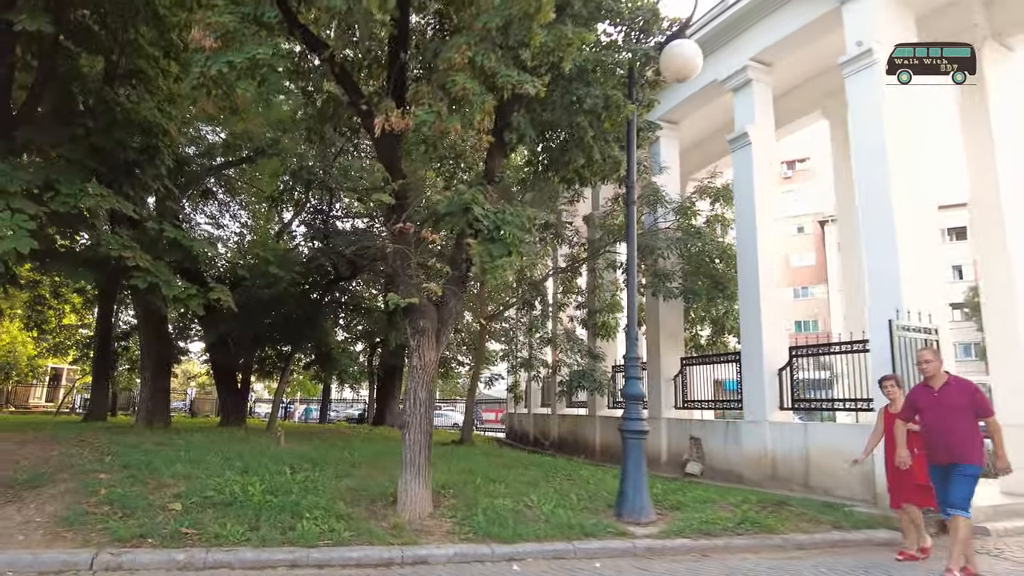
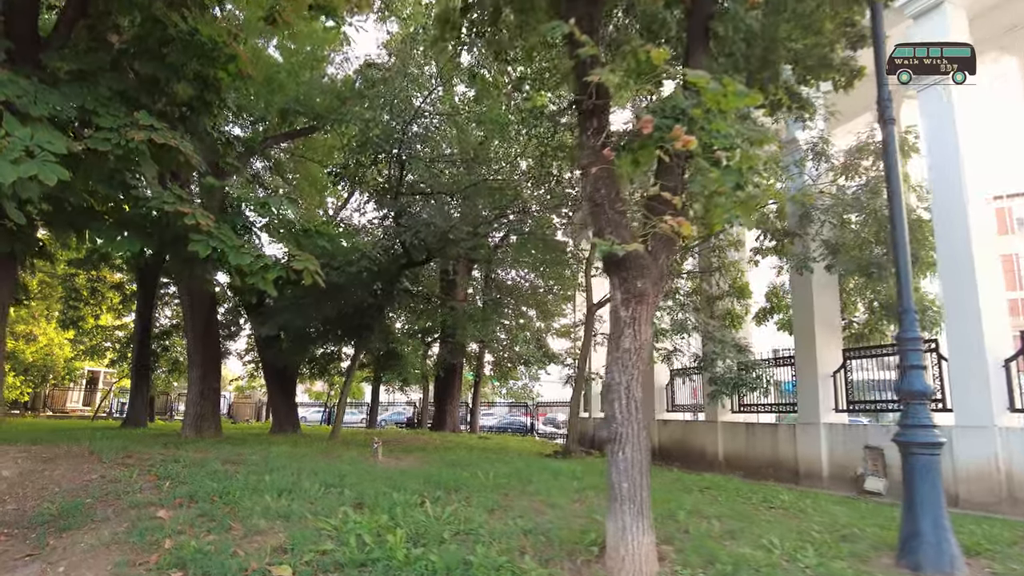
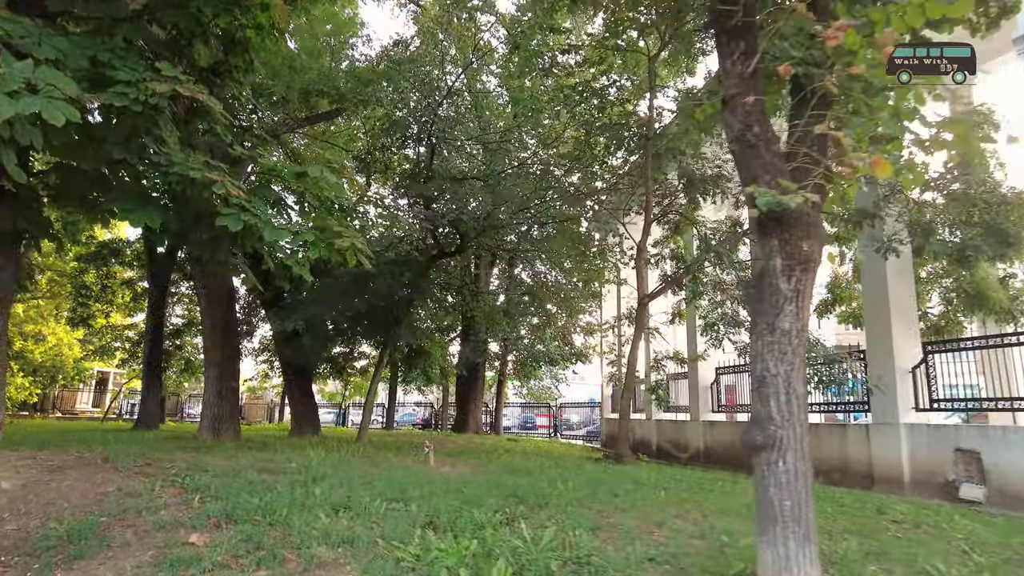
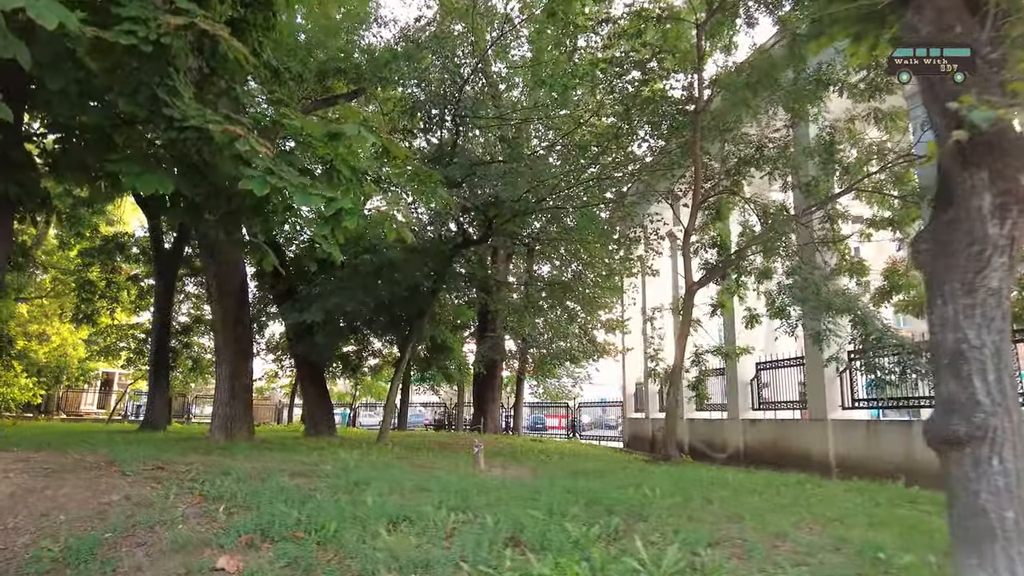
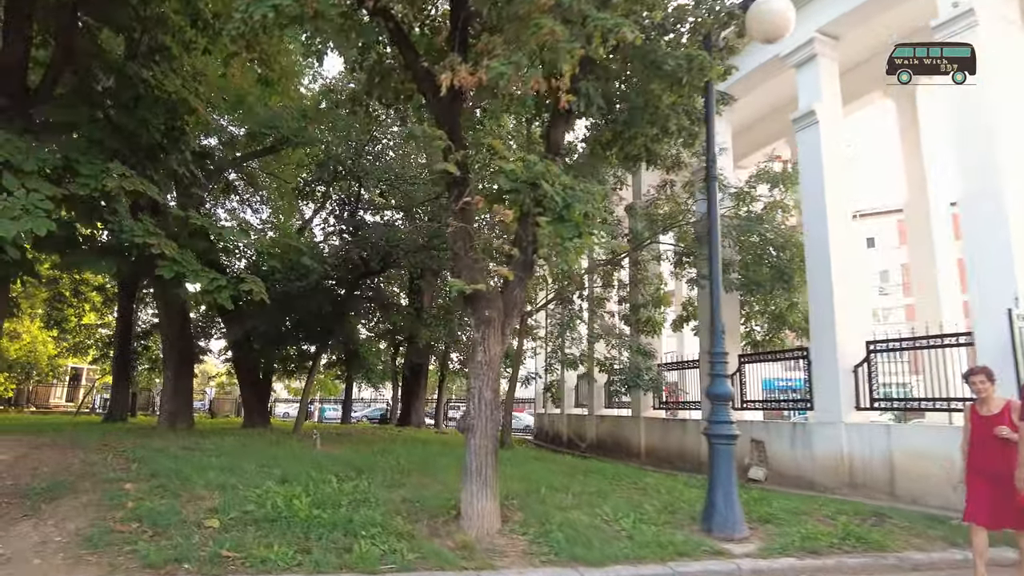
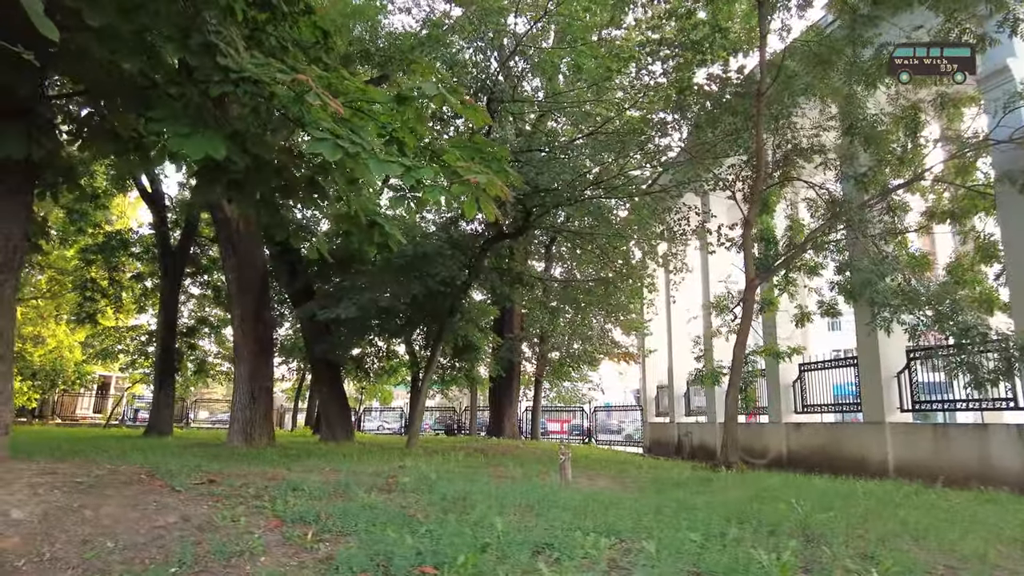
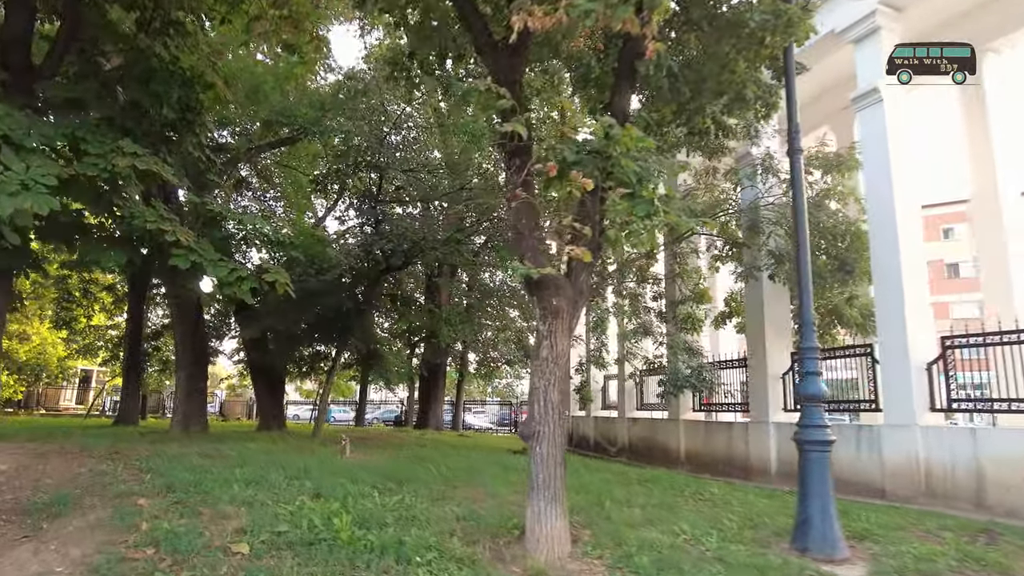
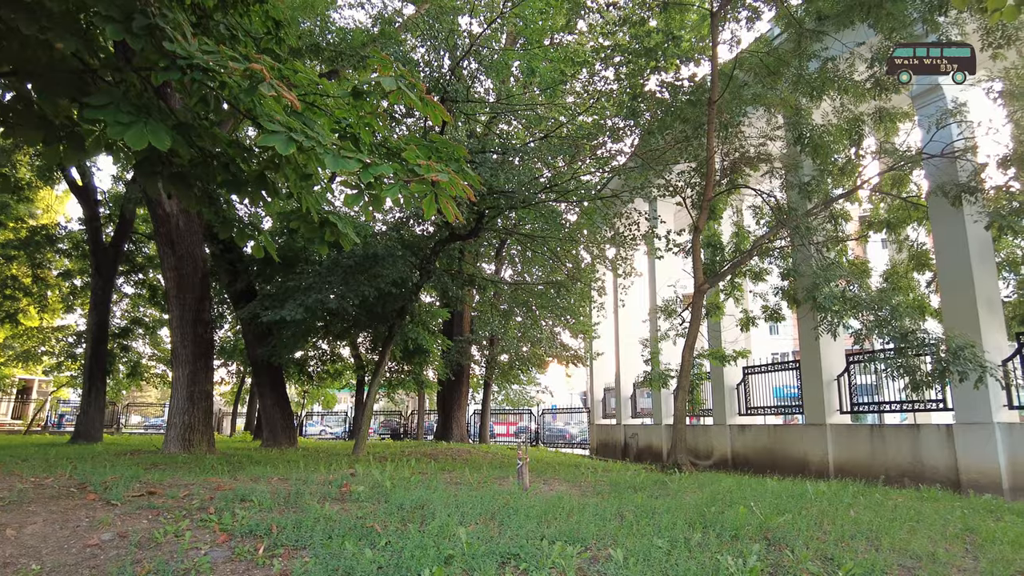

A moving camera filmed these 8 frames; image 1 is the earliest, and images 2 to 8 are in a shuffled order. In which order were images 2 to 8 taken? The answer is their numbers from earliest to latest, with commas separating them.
5, 7, 2, 3, 4, 6, 8
